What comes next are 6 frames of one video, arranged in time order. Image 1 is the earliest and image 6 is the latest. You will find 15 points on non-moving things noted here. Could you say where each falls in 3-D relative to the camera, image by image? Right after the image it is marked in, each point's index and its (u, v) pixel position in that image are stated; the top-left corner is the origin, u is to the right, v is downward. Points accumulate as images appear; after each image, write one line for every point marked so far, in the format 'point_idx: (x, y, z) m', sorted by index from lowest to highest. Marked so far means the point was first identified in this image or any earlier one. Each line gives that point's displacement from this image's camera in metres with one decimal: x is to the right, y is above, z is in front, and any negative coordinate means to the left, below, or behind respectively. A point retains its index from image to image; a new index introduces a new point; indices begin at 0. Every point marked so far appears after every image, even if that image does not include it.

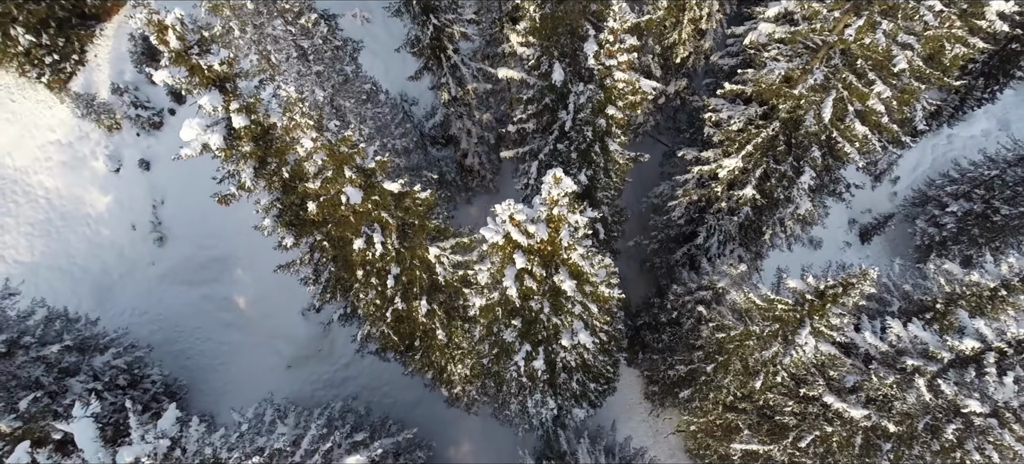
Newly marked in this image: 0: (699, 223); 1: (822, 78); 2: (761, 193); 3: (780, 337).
0: (+6.1, +0.2, +16.2) m
1: (+6.8, +3.5, +11.0) m
2: (+6.9, +1.1, +13.7) m
3: (+6.5, -2.6, +12.1) m
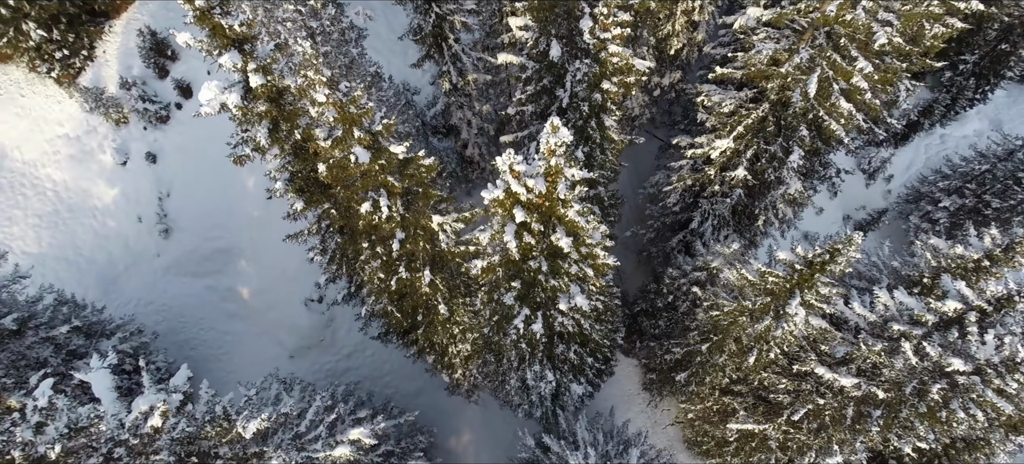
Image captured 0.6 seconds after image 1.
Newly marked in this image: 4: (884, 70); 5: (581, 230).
0: (+6.1, +0.7, +16.6) m
1: (+6.8, +4.1, +11.5) m
2: (+6.9, +1.6, +14.2) m
3: (+6.5, -2.0, +12.4) m
4: (+8.5, +3.8, +11.5) m
5: (+1.1, +0.2, +8.1) m
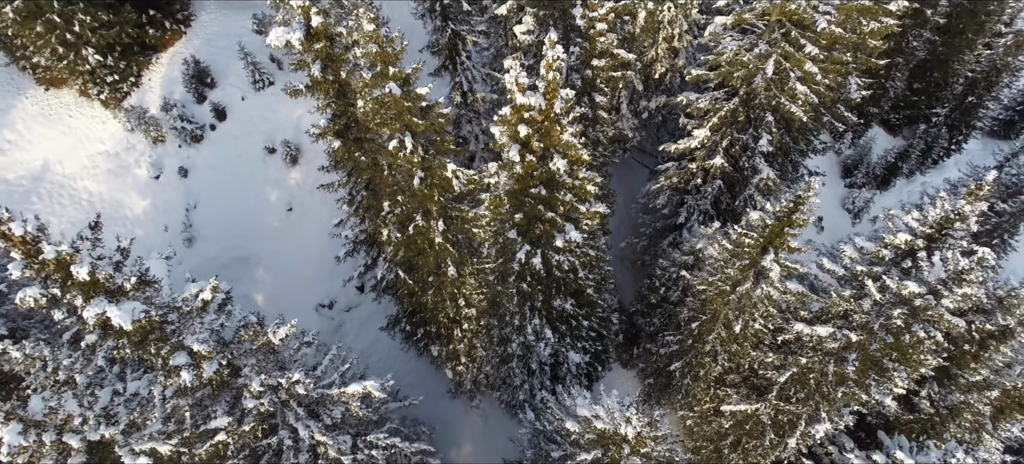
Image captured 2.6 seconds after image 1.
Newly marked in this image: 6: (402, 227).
0: (+6.2, +0.9, +18.1) m
1: (+6.9, +5.0, +13.5) m
2: (+7.0, +2.2, +15.8) m
3: (+6.6, -1.2, +13.6) m
4: (+8.7, +4.6, +13.5) m
5: (+1.2, +1.6, +9.6) m
6: (-2.8, +0.1, +12.5) m
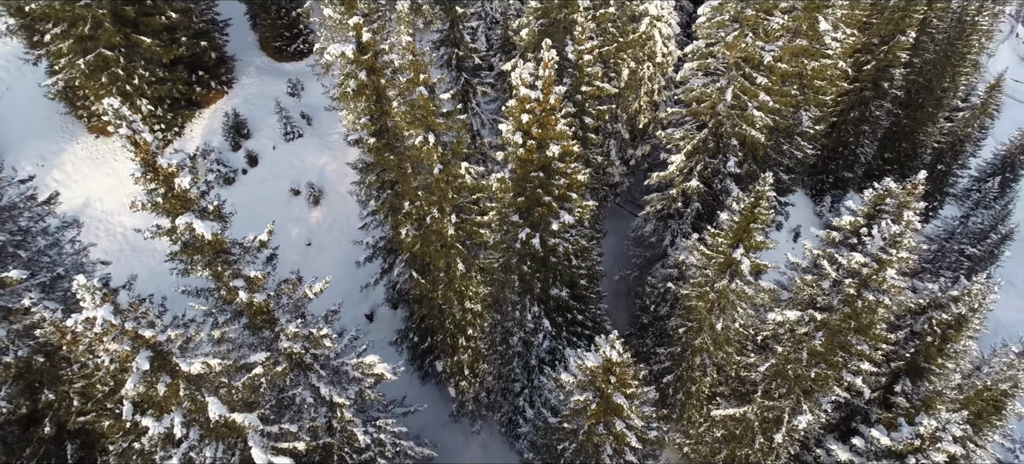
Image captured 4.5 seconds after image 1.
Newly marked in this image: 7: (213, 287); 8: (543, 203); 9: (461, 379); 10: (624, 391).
0: (+6.2, 0.0, +20.0) m
1: (+7.0, +4.9, +16.2) m
2: (+7.0, +1.6, +17.9) m
3: (+6.6, -1.2, +15.2) m
4: (+8.8, +4.5, +16.1) m
5: (+1.3, +2.3, +11.8) m
6: (-2.7, +0.2, +14.3) m
7: (-5.9, -1.0, +9.7) m
8: (+0.8, +0.7, +12.8) m
9: (-1.9, -5.4, +18.5) m
10: (+2.4, -3.3, +10.6) m
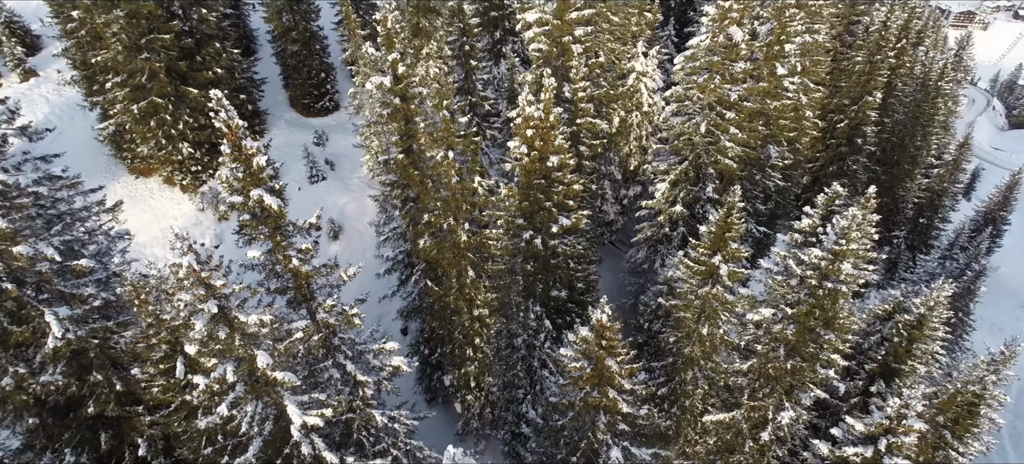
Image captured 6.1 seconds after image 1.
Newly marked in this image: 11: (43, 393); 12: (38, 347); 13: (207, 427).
0: (+6.4, -1.1, +21.8) m
1: (+7.3, +4.2, +18.8) m
2: (+7.2, +0.8, +20.0) m
3: (+6.8, -1.7, +16.9) m
4: (+9.0, +3.8, +18.6) m
5: (+1.5, +2.3, +14.0) m
6: (-2.6, 0.0, +16.3) m
7: (-5.7, -0.6, +11.5) m
8: (+1.0, +0.7, +14.8) m
9: (-1.8, -6.2, +19.7) m
10: (+2.5, -3.1, +12.1) m
11: (-12.9, -4.4, +13.5) m
12: (-13.5, -3.2, +14.0) m
13: (-7.2, -4.6, +11.7) m
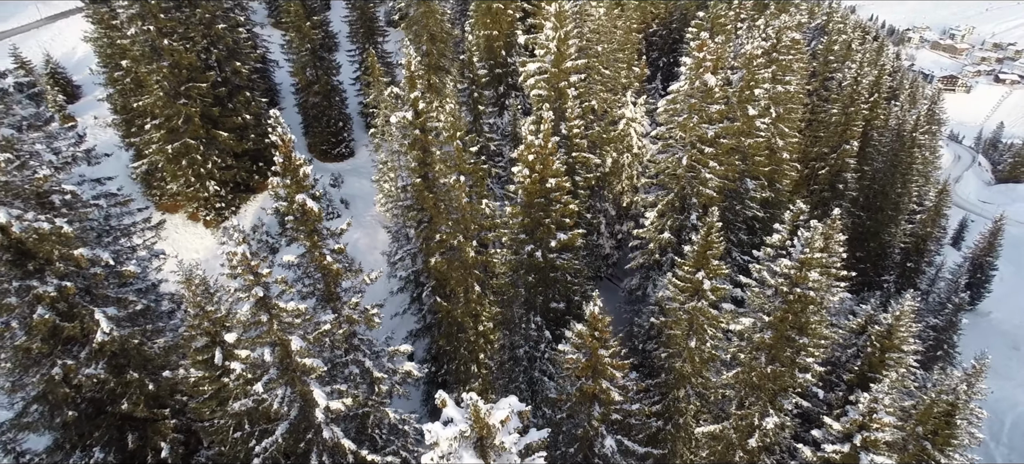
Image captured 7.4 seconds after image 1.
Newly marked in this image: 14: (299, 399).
0: (+6.5, -2.4, +23.4) m
1: (+7.4, +3.2, +21.0) m
2: (+7.3, -0.3, +21.8) m
3: (+6.9, -2.4, +18.4) m
4: (+9.1, +2.9, +20.7) m
5: (+1.6, +1.9, +16.0) m
6: (-2.5, -0.7, +18.1) m
7: (-5.7, -0.7, +13.2) m
8: (+1.1, +0.2, +16.6) m
9: (-1.7, -7.2, +20.7) m
10: (+2.6, -3.2, +13.6) m
11: (-12.8, -4.6, +14.8) m
12: (-13.4, -3.5, +15.4) m
13: (-7.2, -4.7, +13.0) m
14: (-5.7, -4.4, +13.1) m
